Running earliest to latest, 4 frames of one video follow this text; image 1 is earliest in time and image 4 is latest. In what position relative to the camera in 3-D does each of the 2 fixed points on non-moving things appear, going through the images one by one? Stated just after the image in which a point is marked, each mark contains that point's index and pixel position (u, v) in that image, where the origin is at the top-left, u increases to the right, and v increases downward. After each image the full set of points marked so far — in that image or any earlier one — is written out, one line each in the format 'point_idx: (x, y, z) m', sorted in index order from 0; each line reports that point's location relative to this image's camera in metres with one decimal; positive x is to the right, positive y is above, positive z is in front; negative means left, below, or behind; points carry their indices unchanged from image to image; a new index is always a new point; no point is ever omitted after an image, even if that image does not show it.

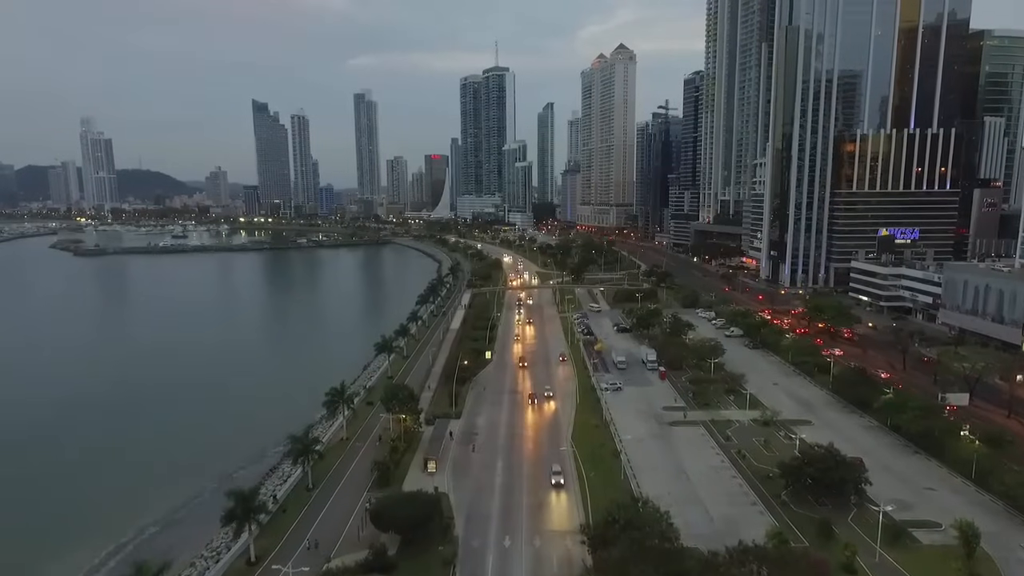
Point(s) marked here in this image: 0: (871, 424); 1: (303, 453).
0: (+8.9, -3.4, +14.4) m
1: (-4.1, -3.2, +11.4) m
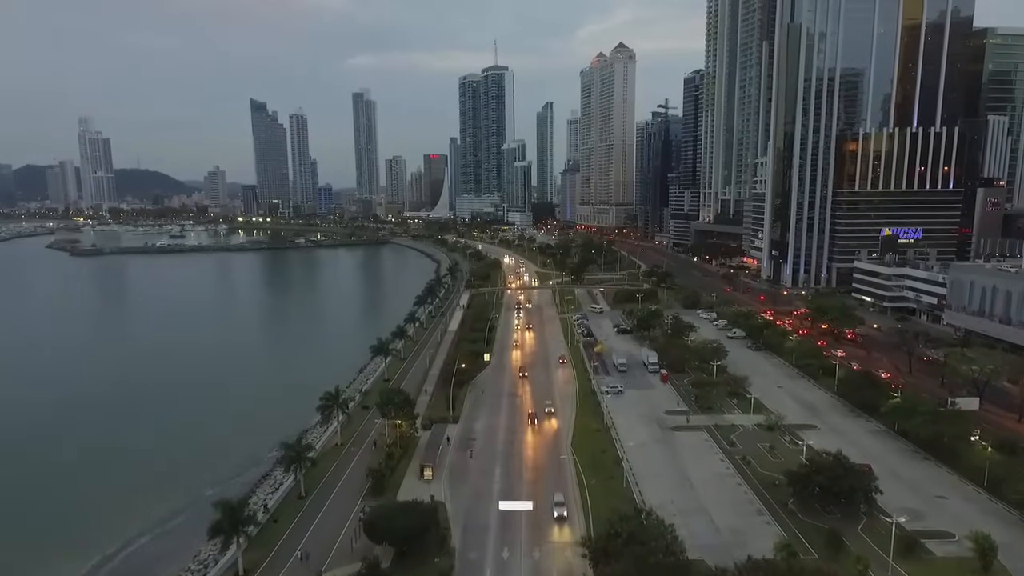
0: (+8.8, -3.4, +14.0) m
1: (-4.1, -3.3, +11.1) m
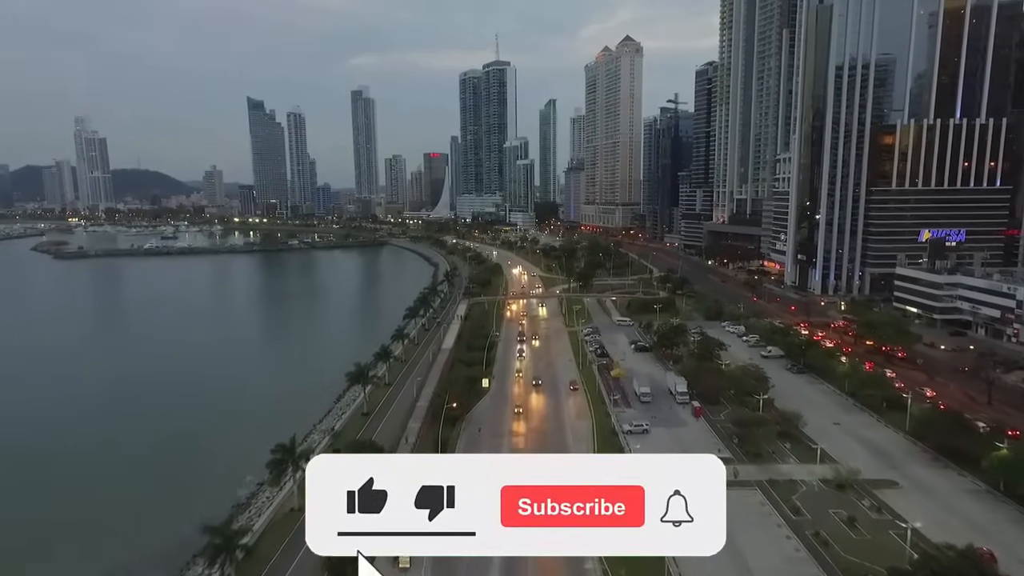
0: (+8.9, -3.8, +11.1) m
1: (-4.1, -3.7, +8.2) m
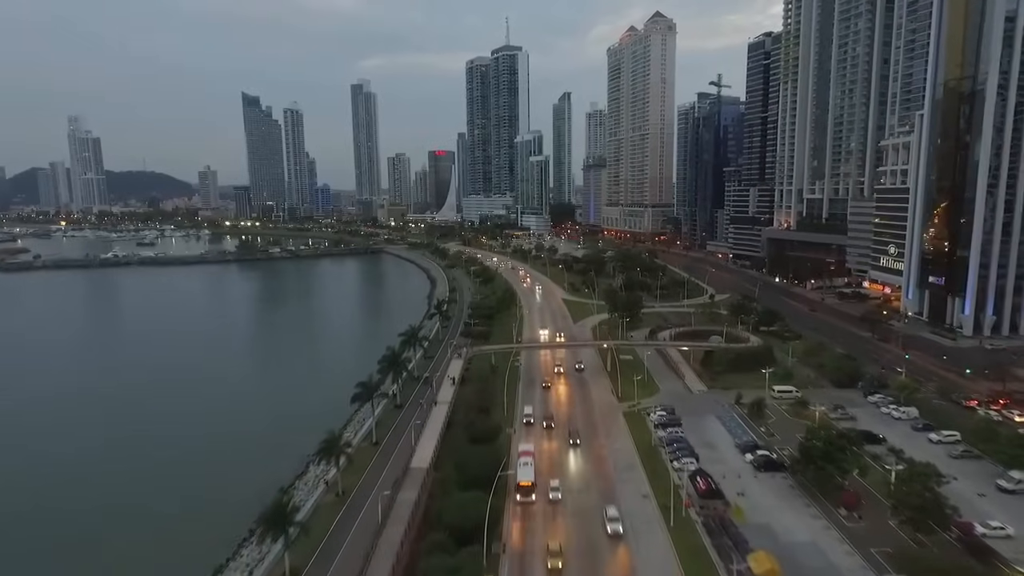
0: (+9.2, -5.2, +1.9) m
1: (-3.8, -5.1, -0.8) m
